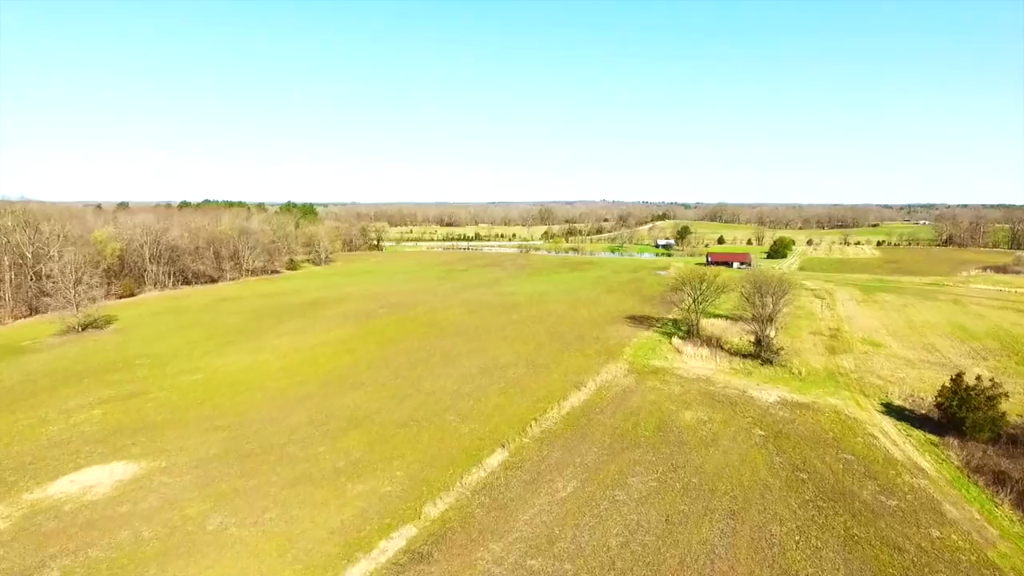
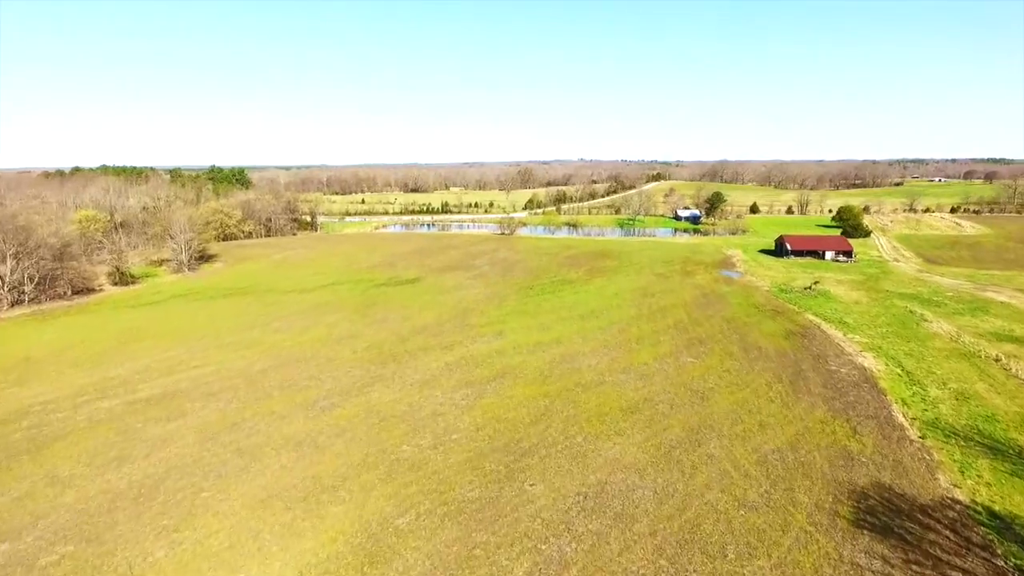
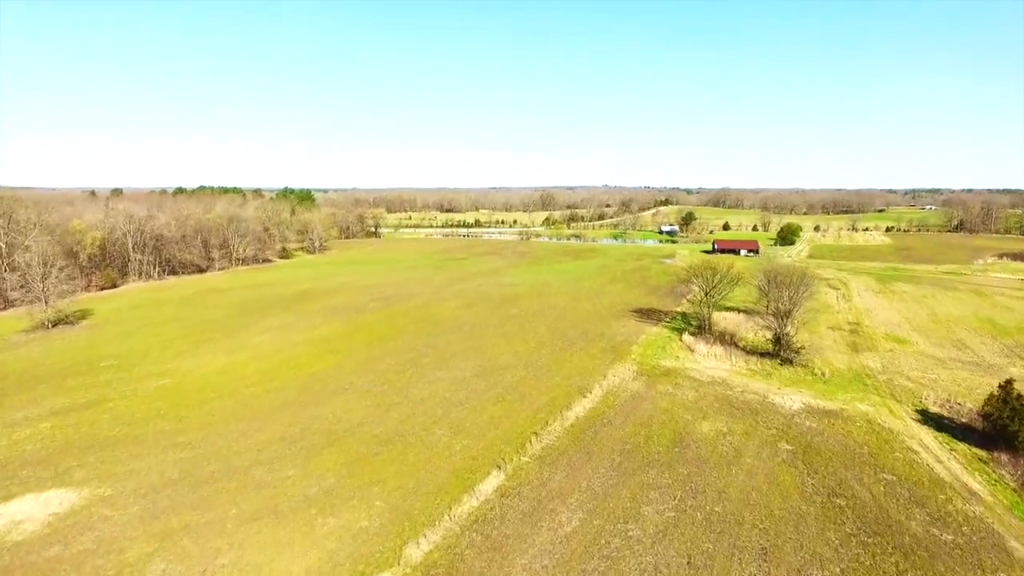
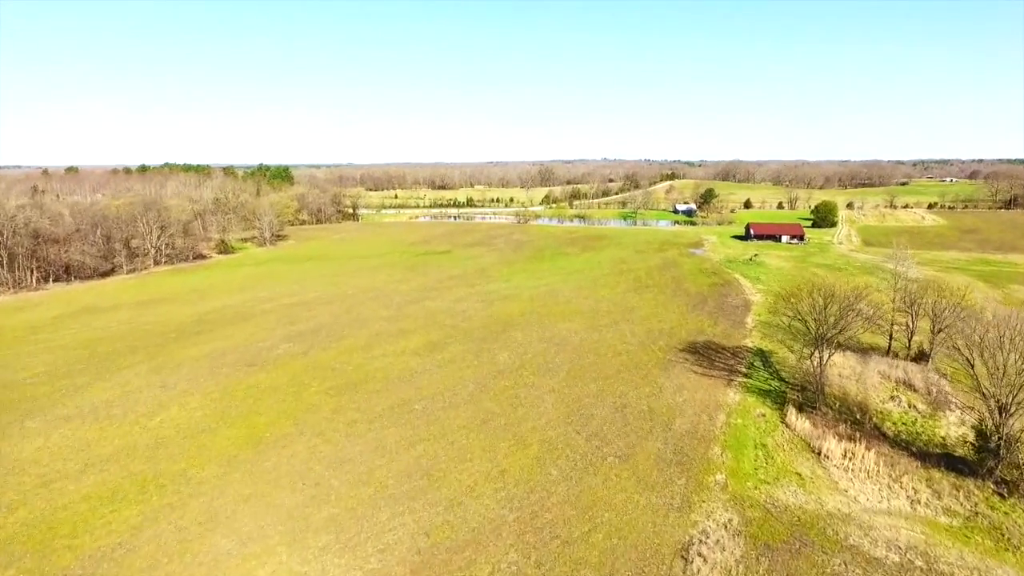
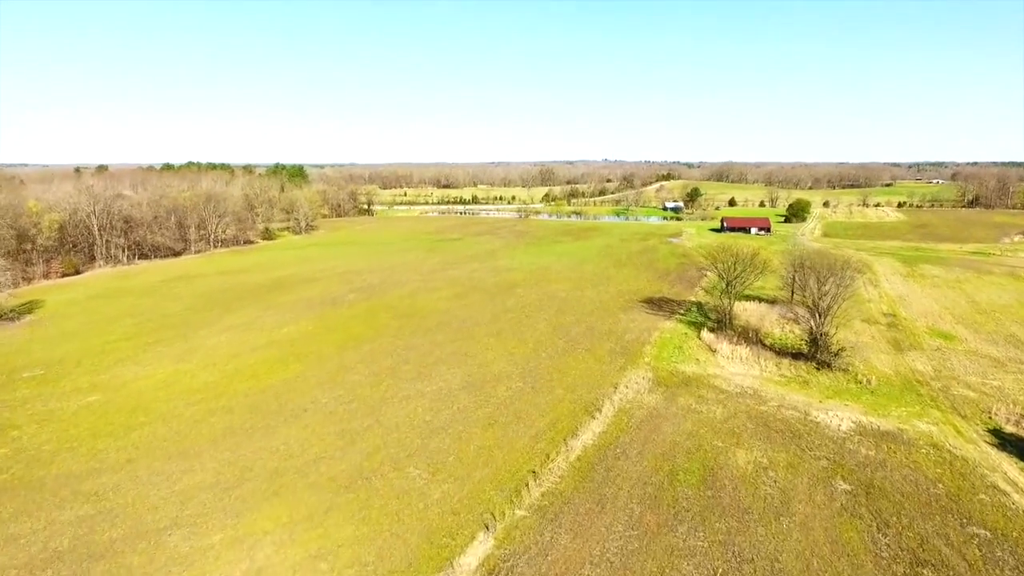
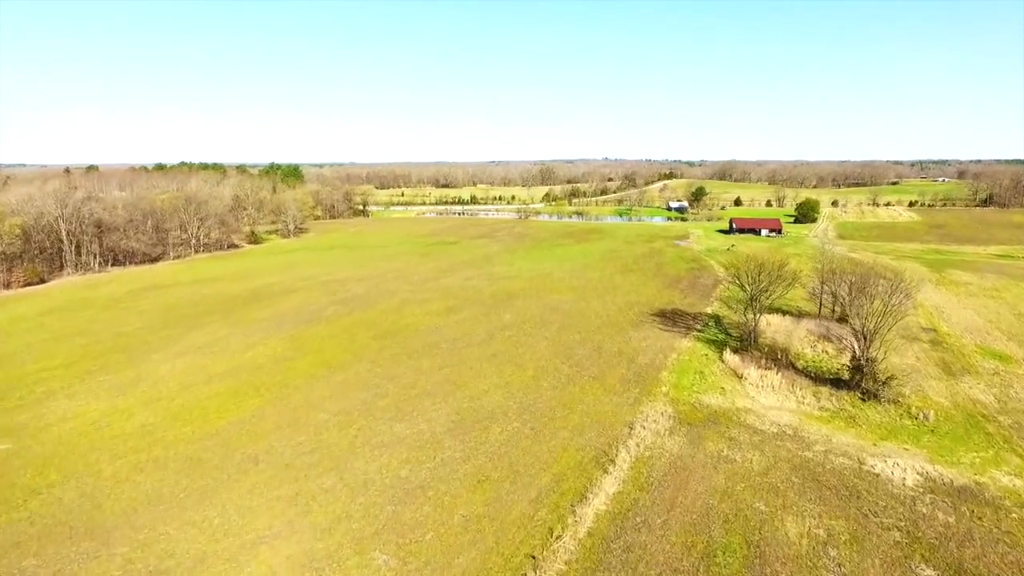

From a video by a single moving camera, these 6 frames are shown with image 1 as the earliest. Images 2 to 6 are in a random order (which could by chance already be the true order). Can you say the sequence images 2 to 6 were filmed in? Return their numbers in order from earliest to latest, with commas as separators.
3, 5, 6, 4, 2
